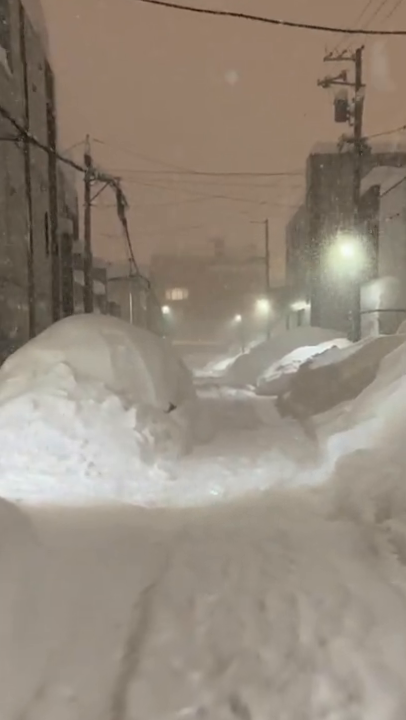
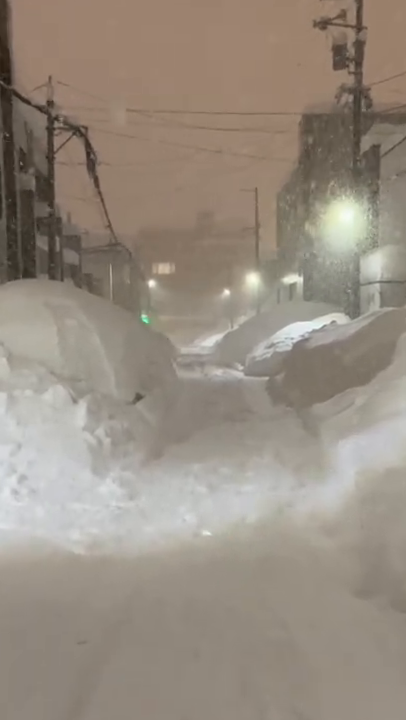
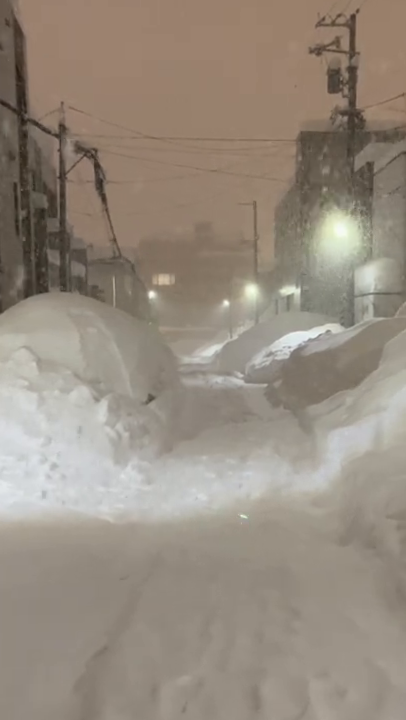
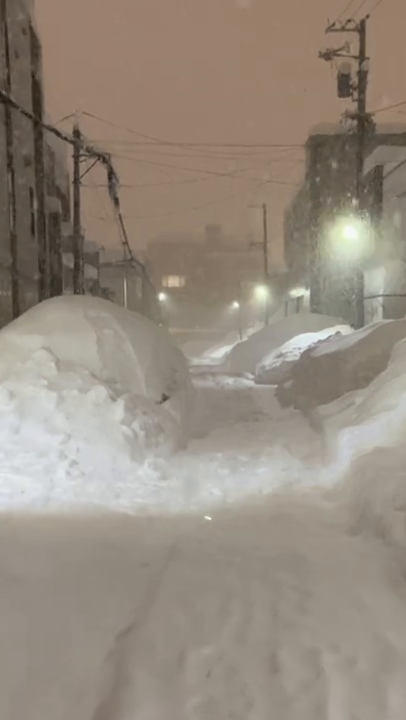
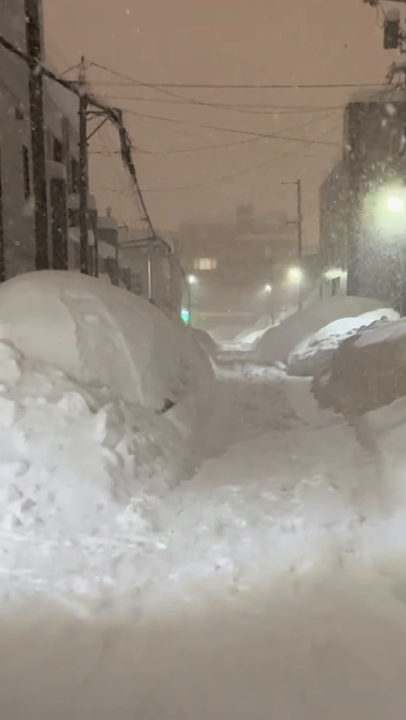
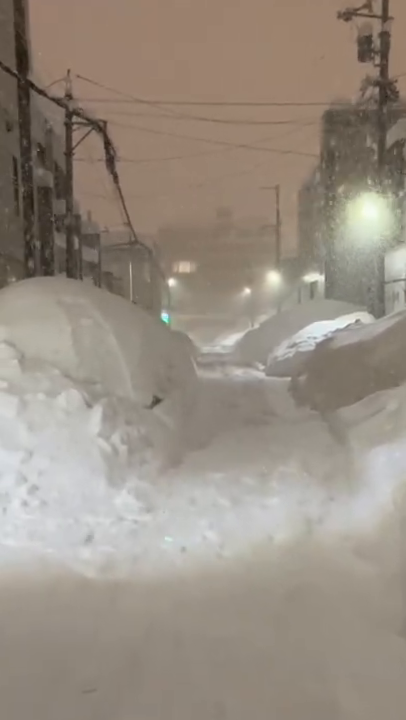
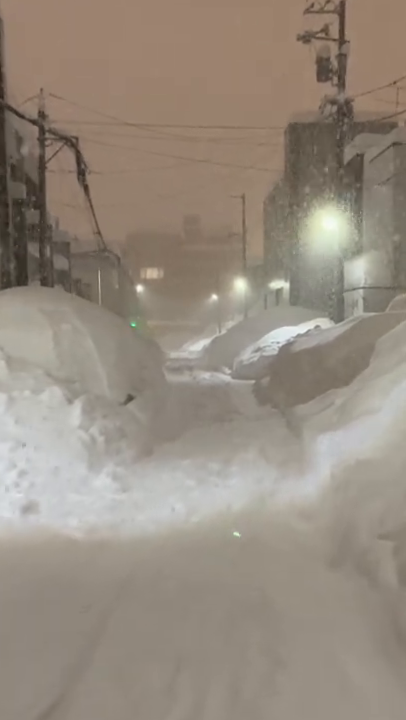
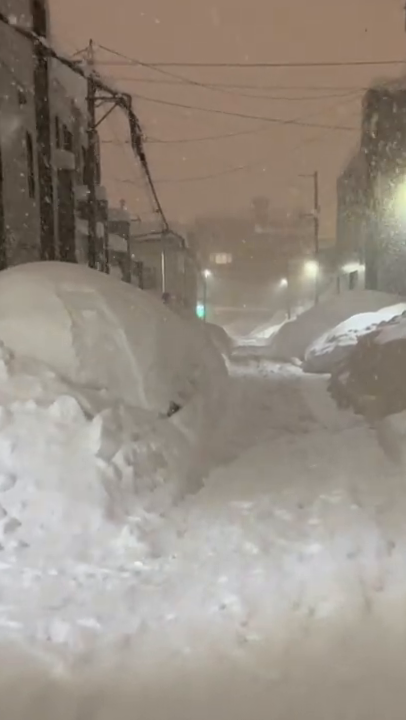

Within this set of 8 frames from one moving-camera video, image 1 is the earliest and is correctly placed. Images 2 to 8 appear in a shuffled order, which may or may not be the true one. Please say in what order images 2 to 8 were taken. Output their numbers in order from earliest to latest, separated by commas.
4, 3, 7, 2, 6, 5, 8
